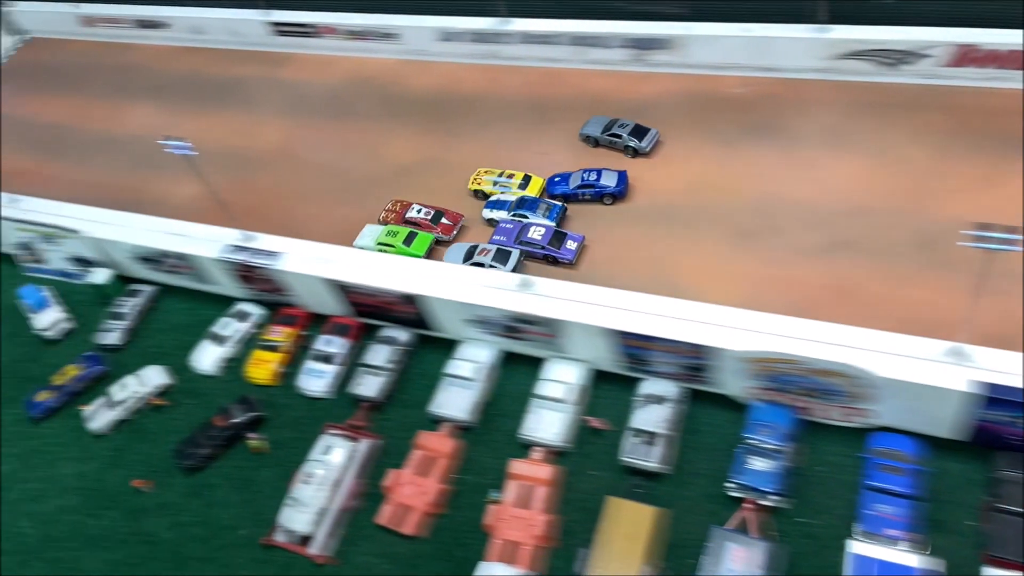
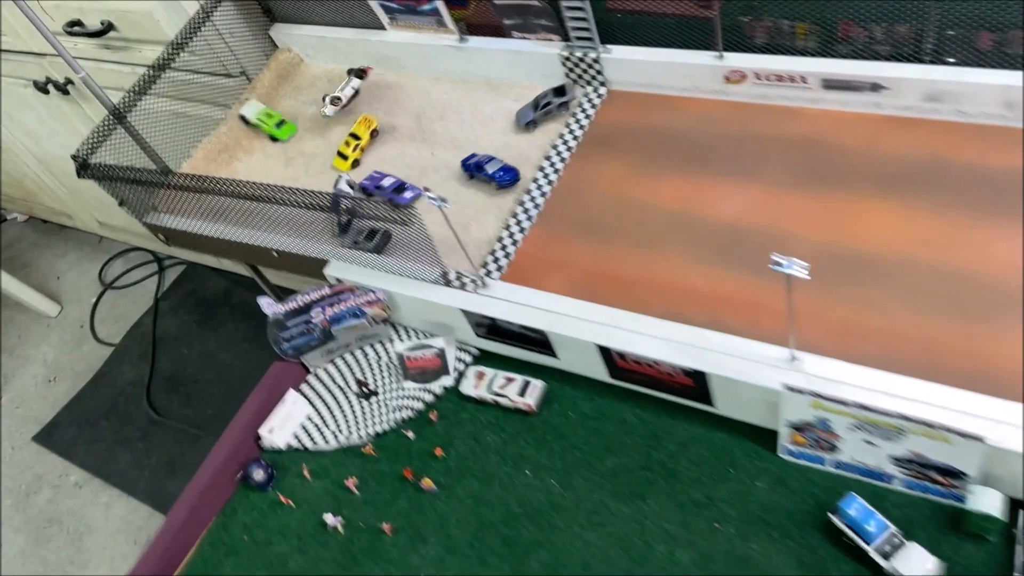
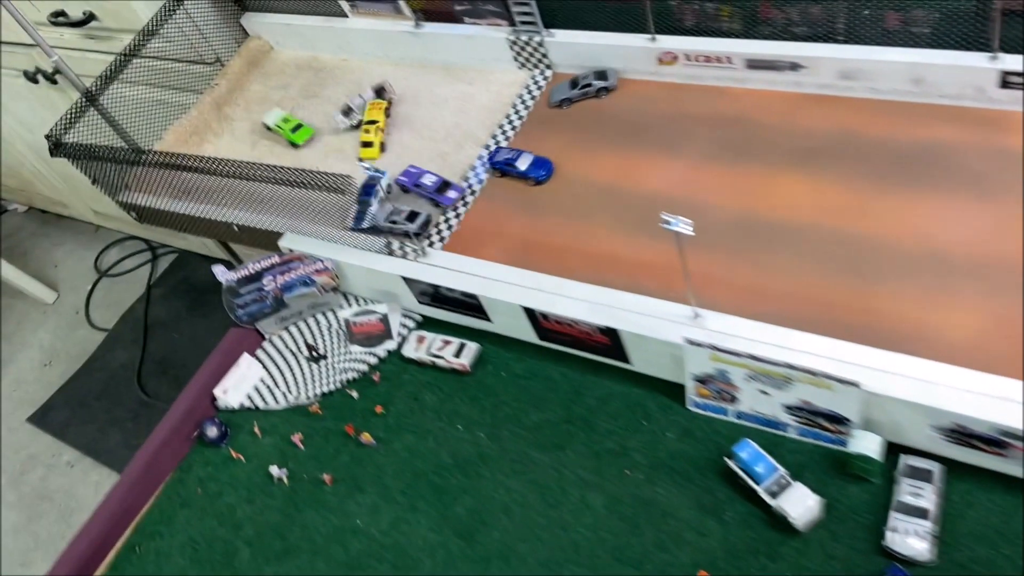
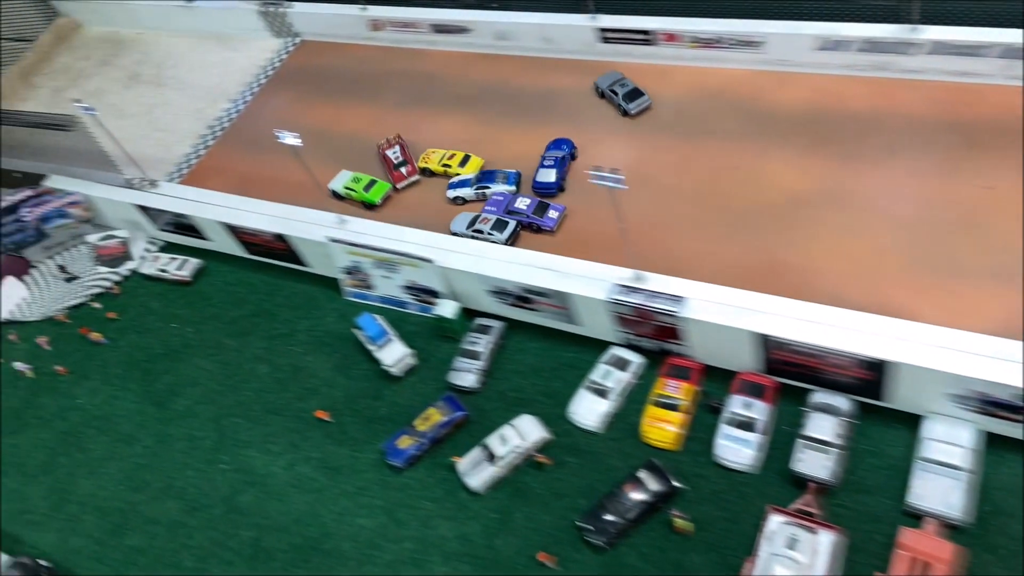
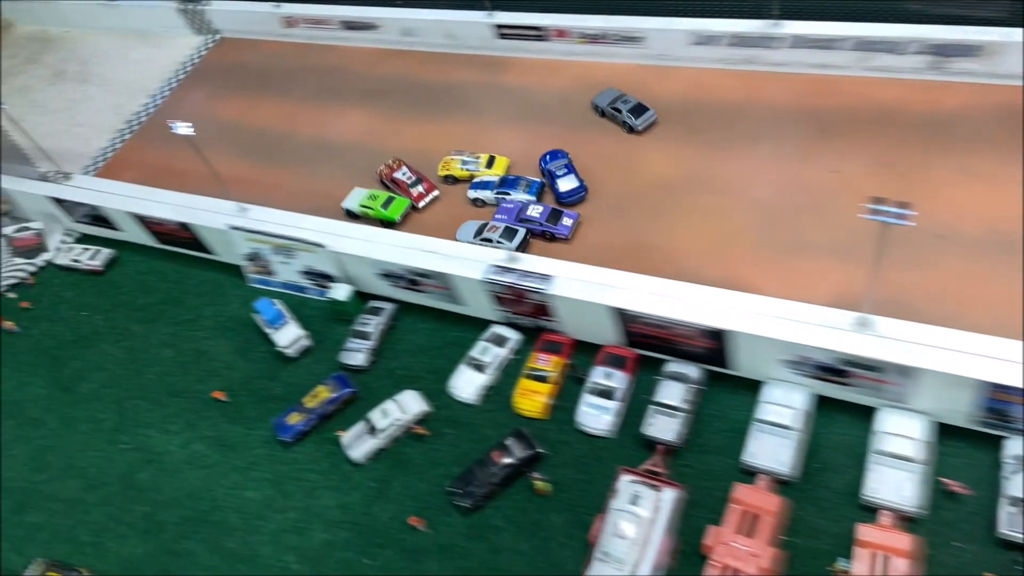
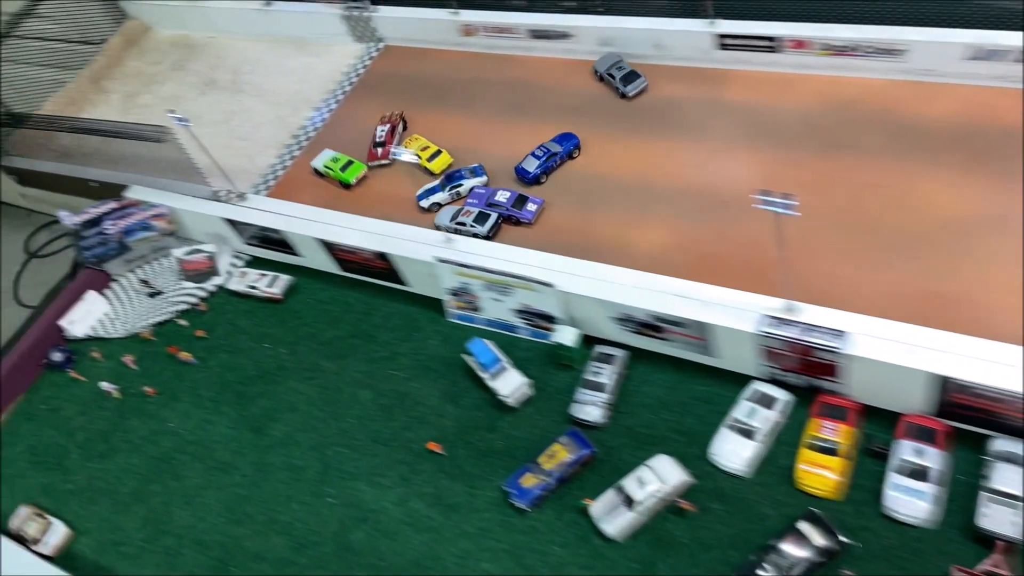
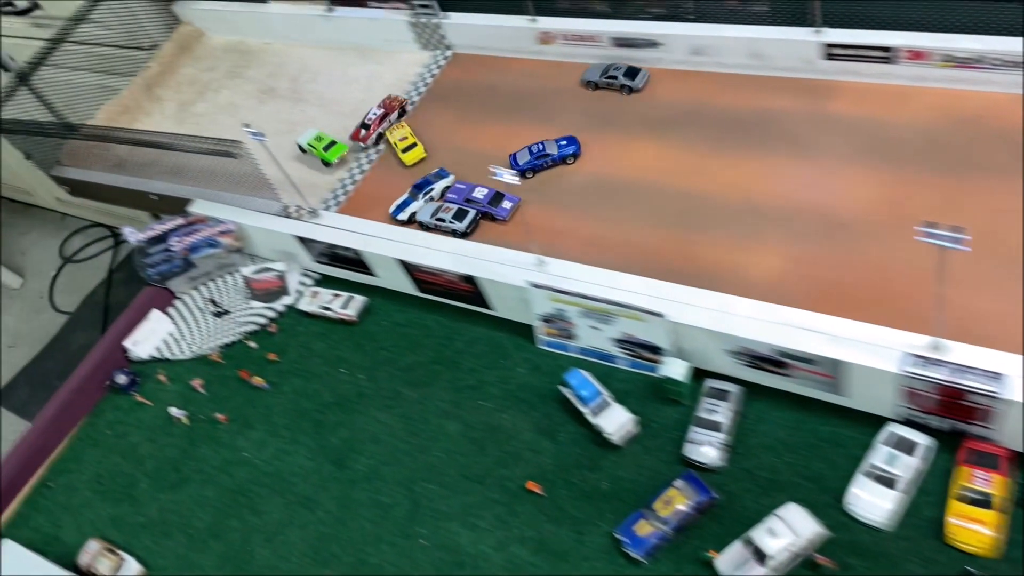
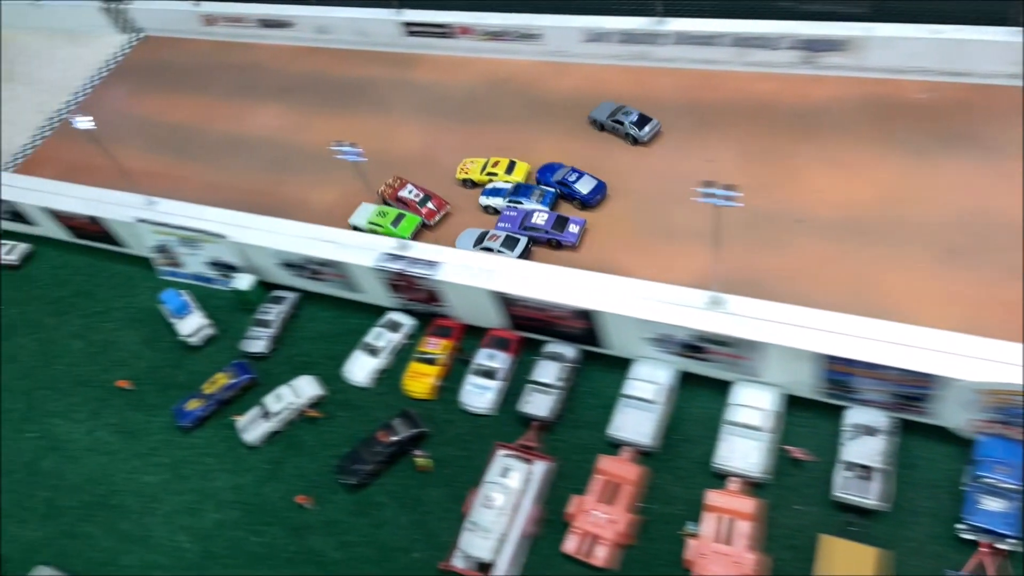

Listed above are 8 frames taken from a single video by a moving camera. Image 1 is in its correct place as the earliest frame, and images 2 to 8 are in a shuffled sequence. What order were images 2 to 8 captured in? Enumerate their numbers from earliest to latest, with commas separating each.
8, 5, 4, 6, 7, 3, 2
